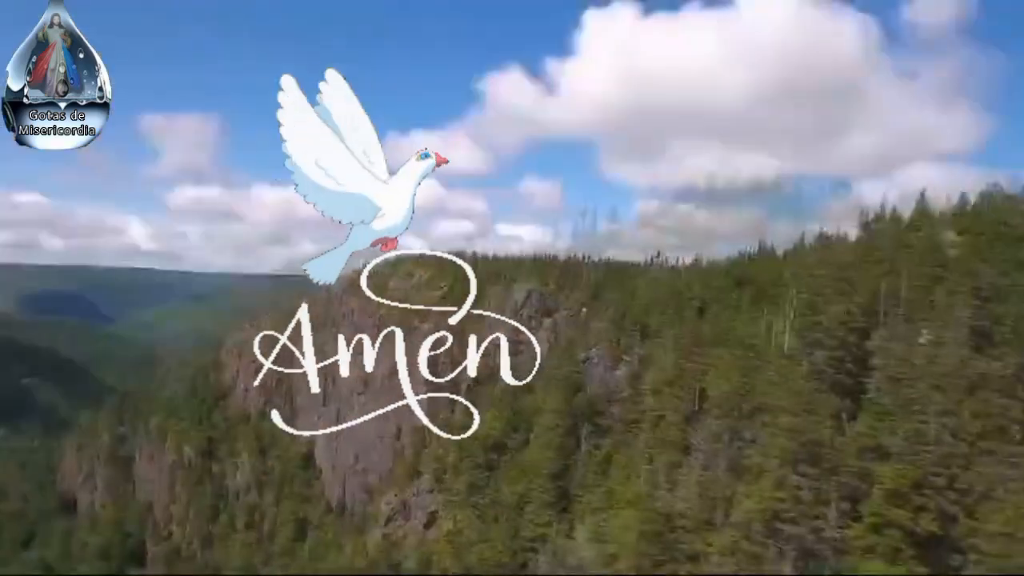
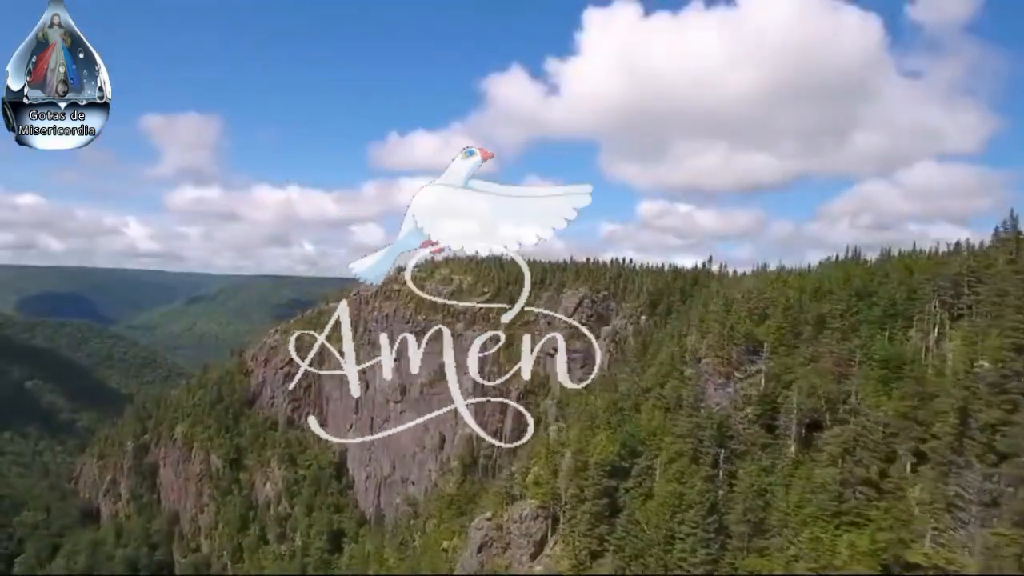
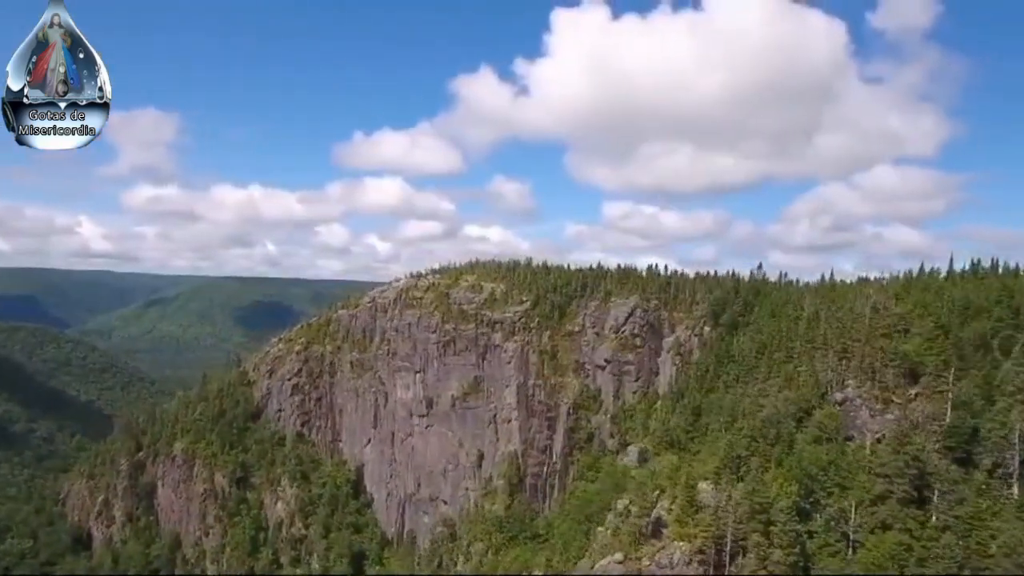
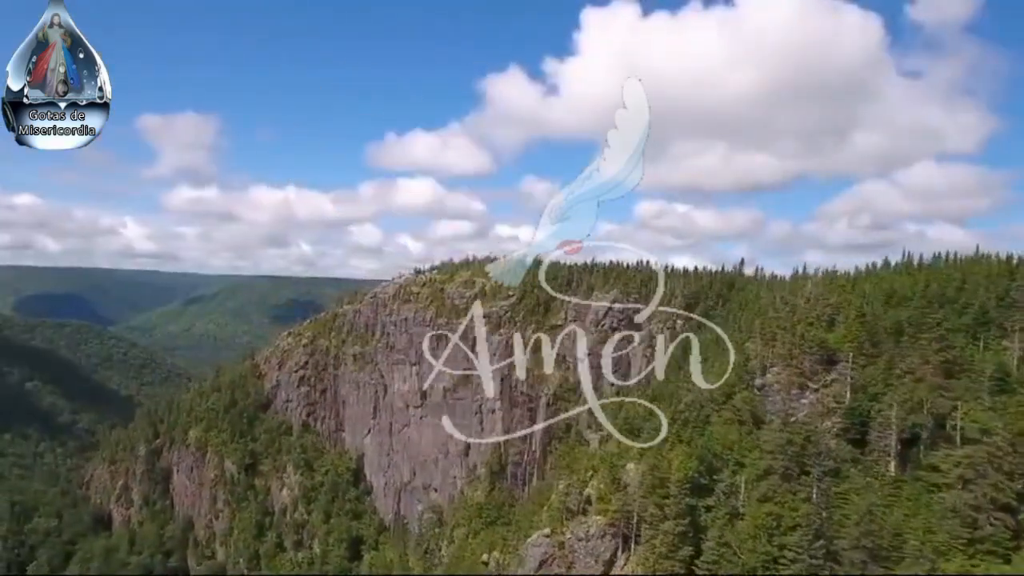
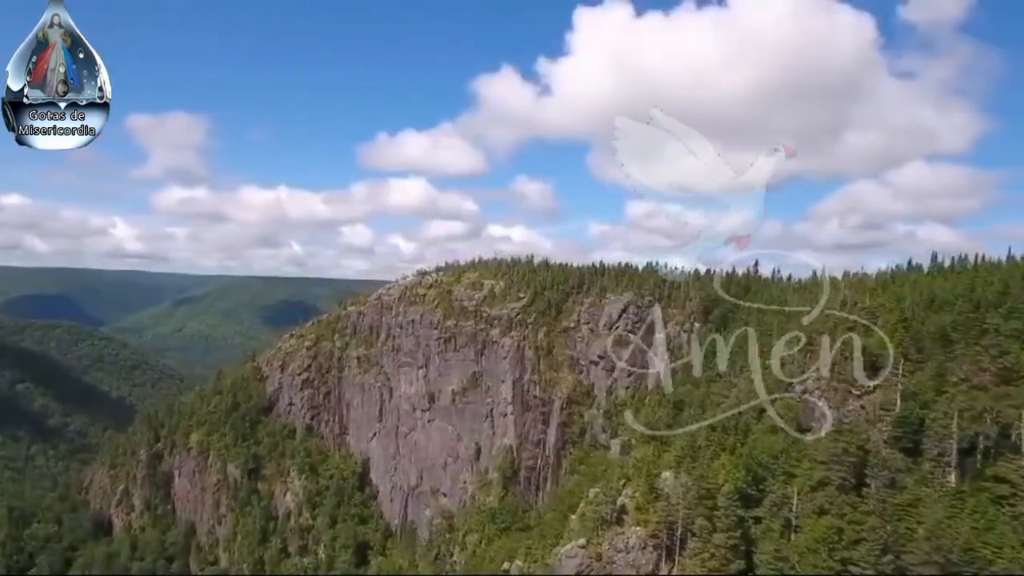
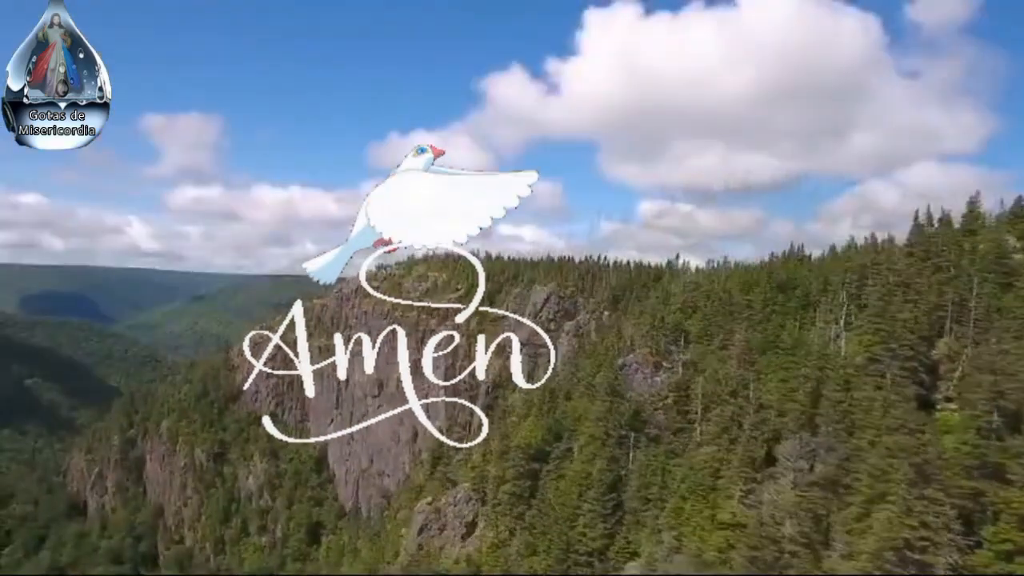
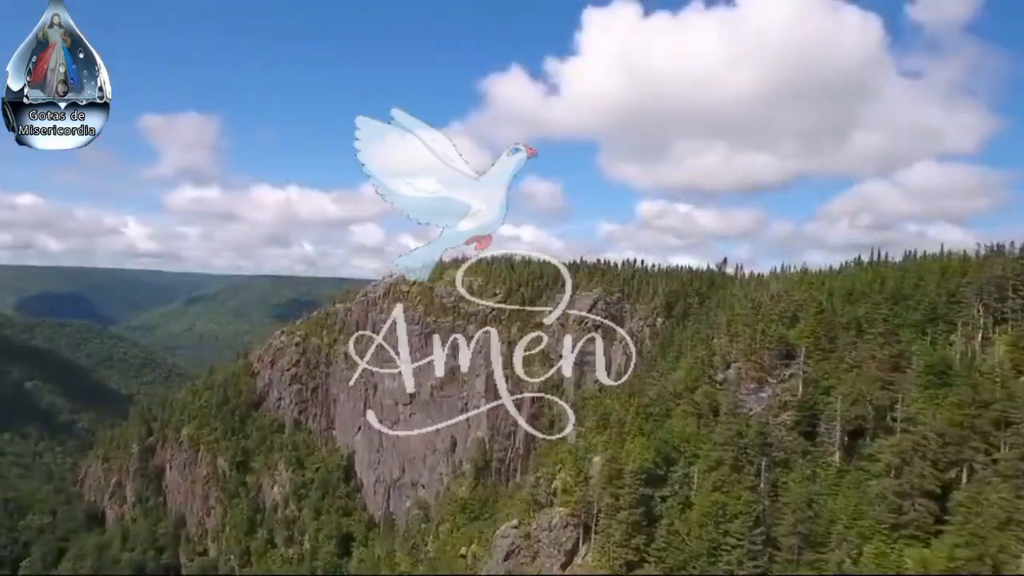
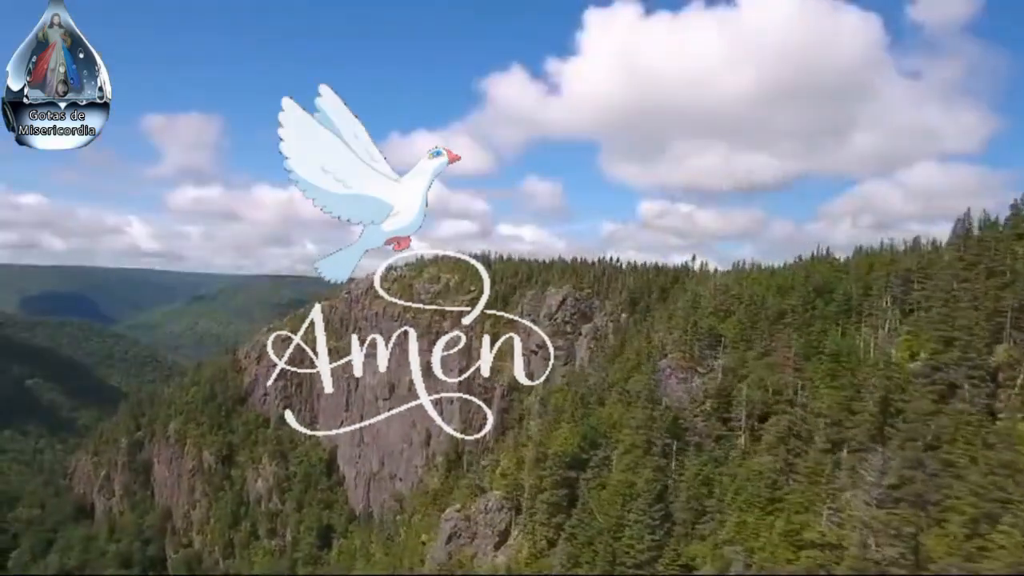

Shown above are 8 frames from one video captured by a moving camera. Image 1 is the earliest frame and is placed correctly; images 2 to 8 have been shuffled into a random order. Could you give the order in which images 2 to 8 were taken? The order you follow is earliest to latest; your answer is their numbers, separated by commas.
6, 8, 2, 7, 4, 5, 3
